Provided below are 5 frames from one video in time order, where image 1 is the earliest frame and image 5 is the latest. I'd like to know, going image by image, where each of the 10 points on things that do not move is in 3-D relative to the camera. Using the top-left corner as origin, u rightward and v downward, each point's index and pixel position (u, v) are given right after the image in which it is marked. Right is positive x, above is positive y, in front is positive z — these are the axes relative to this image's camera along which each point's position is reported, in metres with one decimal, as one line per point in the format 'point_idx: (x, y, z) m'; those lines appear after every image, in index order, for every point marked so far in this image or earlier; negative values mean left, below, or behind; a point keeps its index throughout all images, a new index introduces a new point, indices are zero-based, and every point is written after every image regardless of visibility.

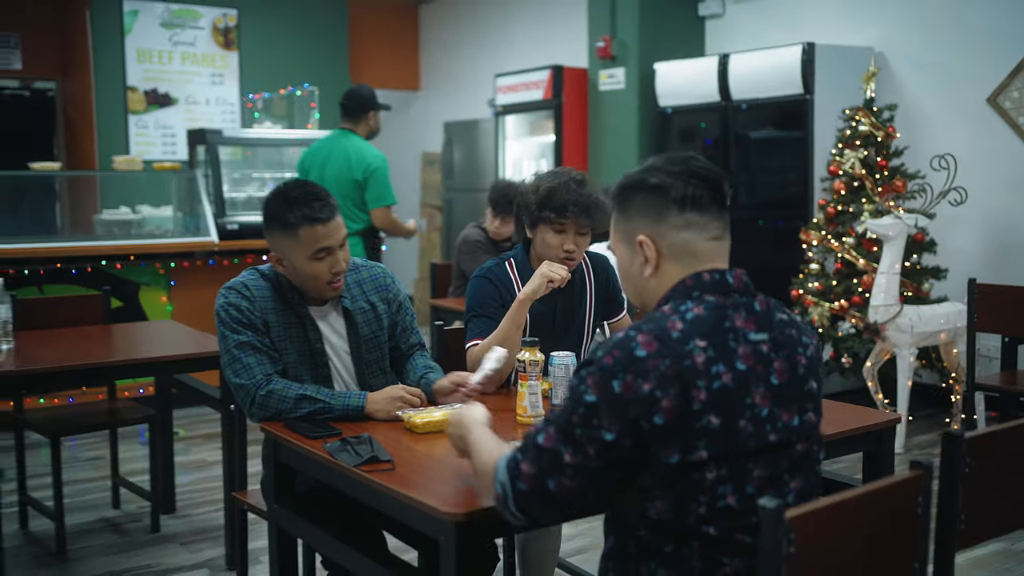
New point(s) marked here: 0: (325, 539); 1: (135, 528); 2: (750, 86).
0: (-0.3, -0.5, +1.9) m
1: (-1.2, -0.8, +3.5) m
2: (+1.2, +1.0, +5.3) m
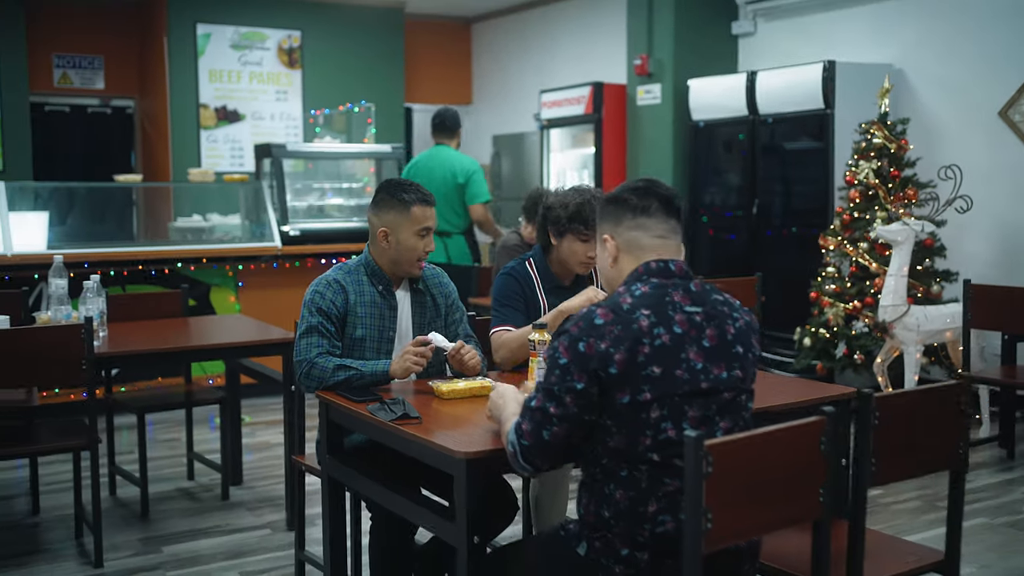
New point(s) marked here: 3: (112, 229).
0: (-0.3, -0.4, +2.3) m
1: (-1.1, -0.8, +4.0) m
2: (+1.4, +1.0, +5.7) m
3: (-2.0, +0.3, +5.4) m
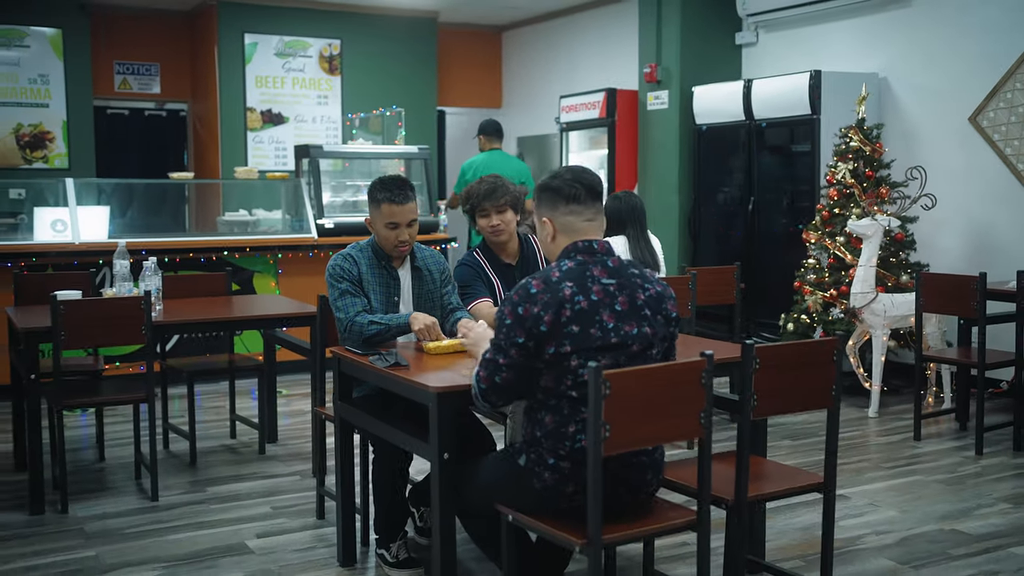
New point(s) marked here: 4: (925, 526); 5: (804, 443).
0: (-0.4, -0.4, +2.9) m
1: (-1.1, -0.7, +4.6) m
2: (+1.5, +1.1, +6.2) m
3: (-2.0, +0.4, +6.0) m
4: (+1.4, -0.8, +3.5) m
5: (+1.3, -0.7, +4.6) m
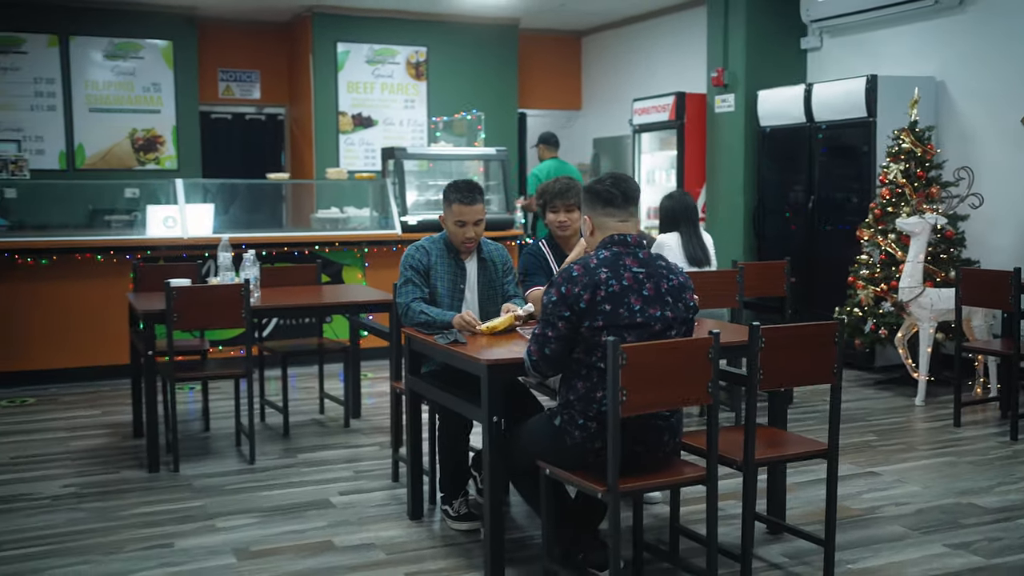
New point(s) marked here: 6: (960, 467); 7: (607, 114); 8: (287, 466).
0: (-0.2, -0.3, +3.4) m
1: (-0.9, -0.7, +5.1) m
2: (+1.9, +1.1, +6.4) m
3: (-1.5, +0.4, +6.6) m
4: (+1.6, -0.8, +3.8) m
5: (+1.6, -0.7, +4.9) m
6: (+1.8, -0.7, +4.3) m
7: (+0.9, +1.7, +10.1) m
8: (-0.9, -0.7, +4.4) m
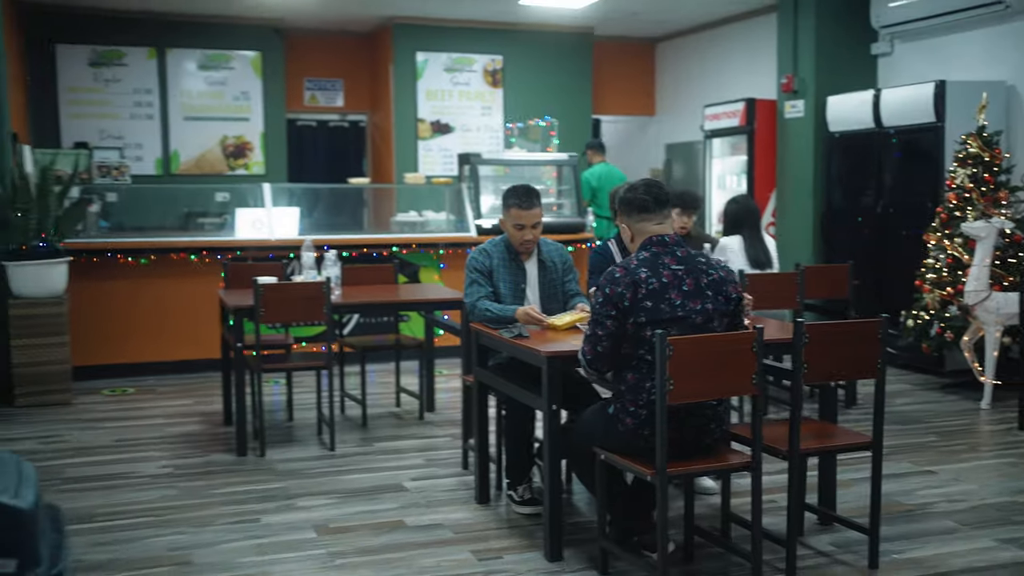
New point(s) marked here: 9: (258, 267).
0: (0.0, -0.3, +3.6) m
1: (-0.5, -0.6, +5.4) m
2: (+2.4, +1.1, +6.5) m
3: (-1.1, +0.4, +6.9) m
4: (+1.8, -0.8, +3.9) m
5: (+1.9, -0.7, +5.0) m
6: (+2.1, -0.7, +4.4) m
7: (+1.6, +1.6, +10.2) m
8: (-0.6, -0.7, +4.6) m
9: (-1.3, +0.1, +5.3) m
